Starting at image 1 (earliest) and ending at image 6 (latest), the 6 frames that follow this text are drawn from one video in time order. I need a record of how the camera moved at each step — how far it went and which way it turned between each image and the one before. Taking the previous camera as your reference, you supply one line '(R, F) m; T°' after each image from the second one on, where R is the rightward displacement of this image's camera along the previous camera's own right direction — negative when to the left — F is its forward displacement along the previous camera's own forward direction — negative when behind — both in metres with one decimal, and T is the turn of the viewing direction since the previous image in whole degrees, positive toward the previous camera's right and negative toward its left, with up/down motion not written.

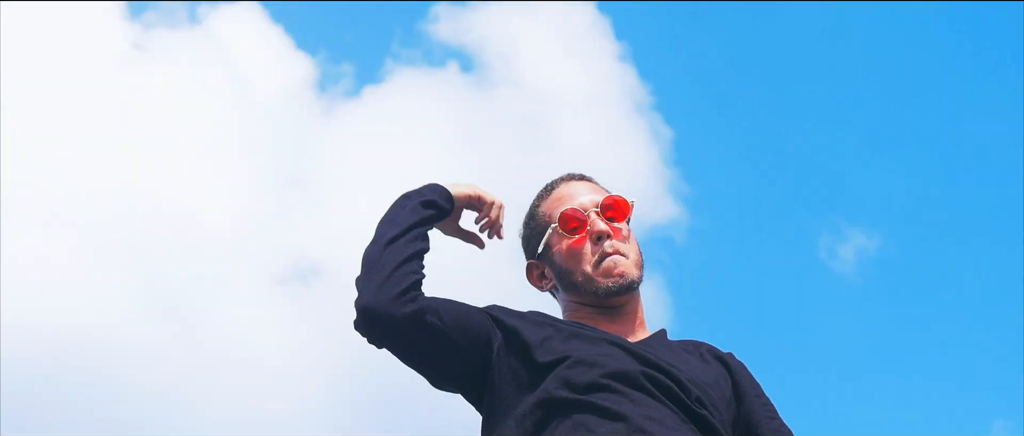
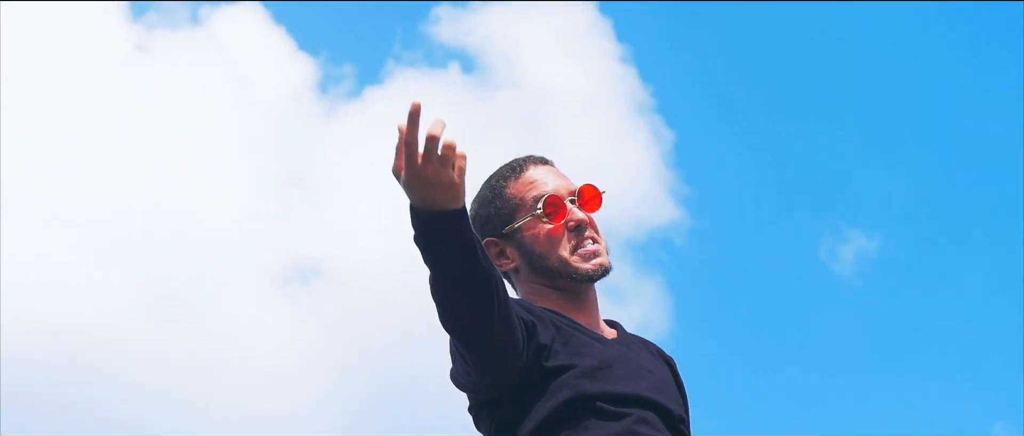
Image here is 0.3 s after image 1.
(0.0, 0.0) m; 0°
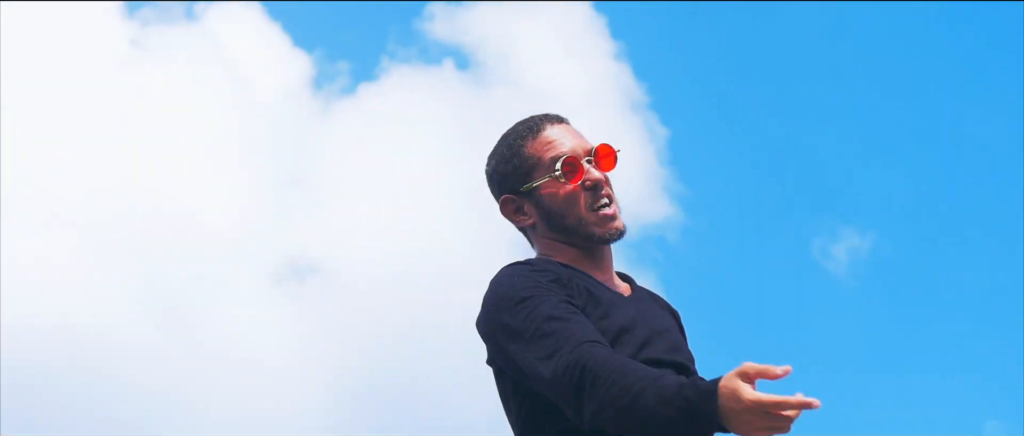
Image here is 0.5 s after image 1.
(0.0, 0.0) m; 0°
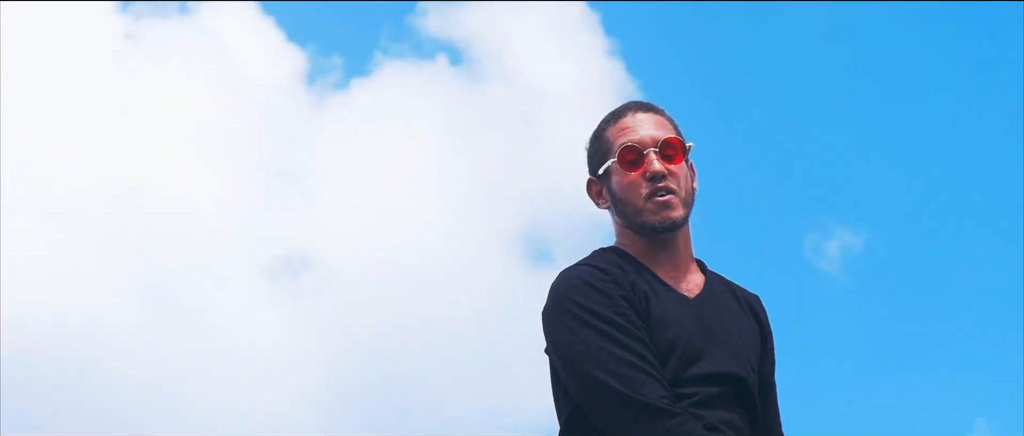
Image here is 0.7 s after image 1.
(-0.2, 0.0) m; 0°
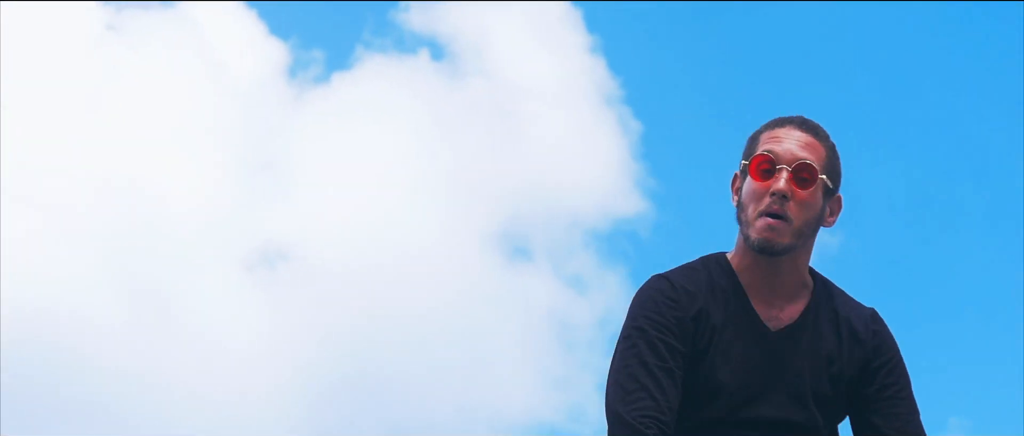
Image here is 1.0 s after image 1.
(-0.7, +0.2) m; +1°
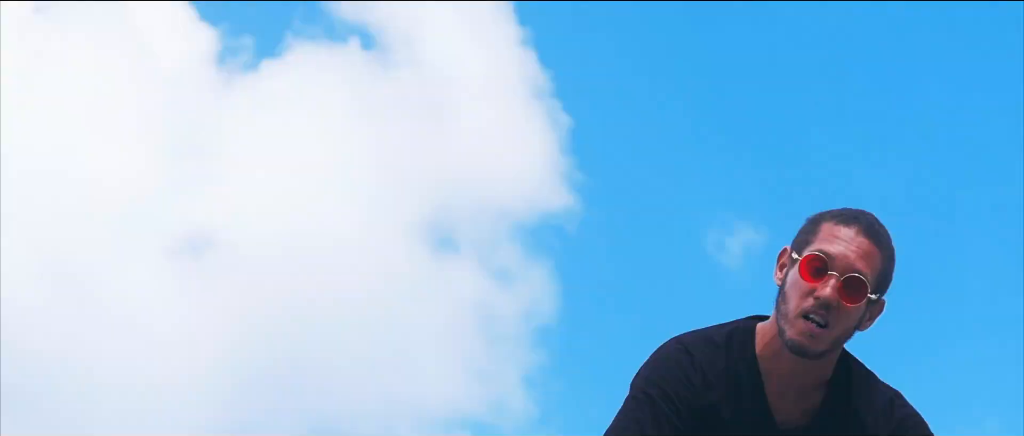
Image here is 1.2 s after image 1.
(-1.4, -0.7) m; +5°
